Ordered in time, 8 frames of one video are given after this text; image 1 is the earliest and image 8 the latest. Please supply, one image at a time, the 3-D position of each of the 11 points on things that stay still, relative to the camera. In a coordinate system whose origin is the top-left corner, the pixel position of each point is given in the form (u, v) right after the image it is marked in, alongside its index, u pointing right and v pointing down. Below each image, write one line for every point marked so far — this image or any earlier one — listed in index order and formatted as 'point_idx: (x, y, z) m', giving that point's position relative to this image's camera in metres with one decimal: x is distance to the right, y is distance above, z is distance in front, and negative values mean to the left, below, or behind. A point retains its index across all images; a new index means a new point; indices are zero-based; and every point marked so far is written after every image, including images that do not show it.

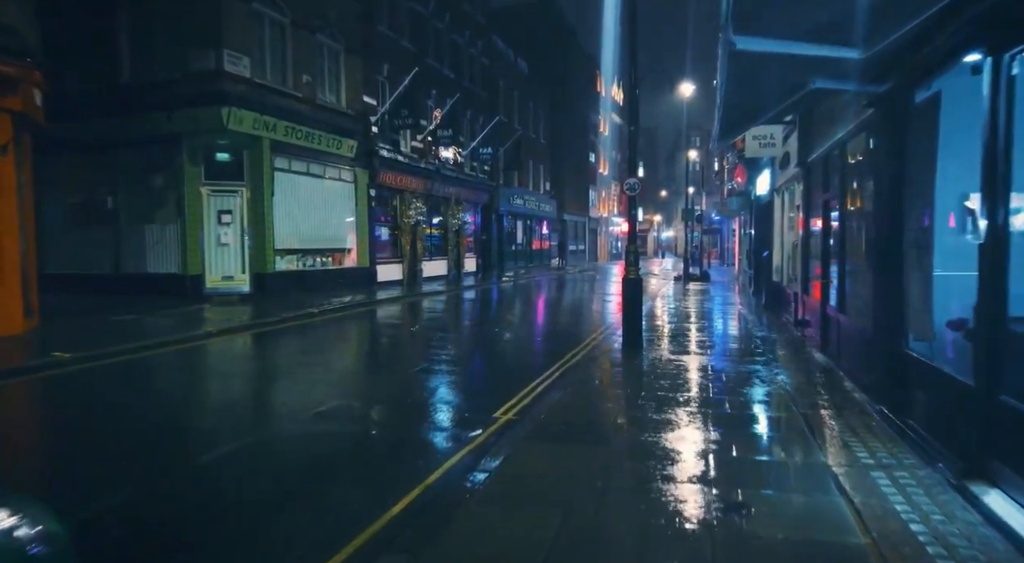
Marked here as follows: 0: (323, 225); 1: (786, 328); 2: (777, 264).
0: (-5.5, +1.6, +18.4) m
1: (+5.5, -0.9, +13.1) m
2: (+6.6, +0.5, +16.1) m
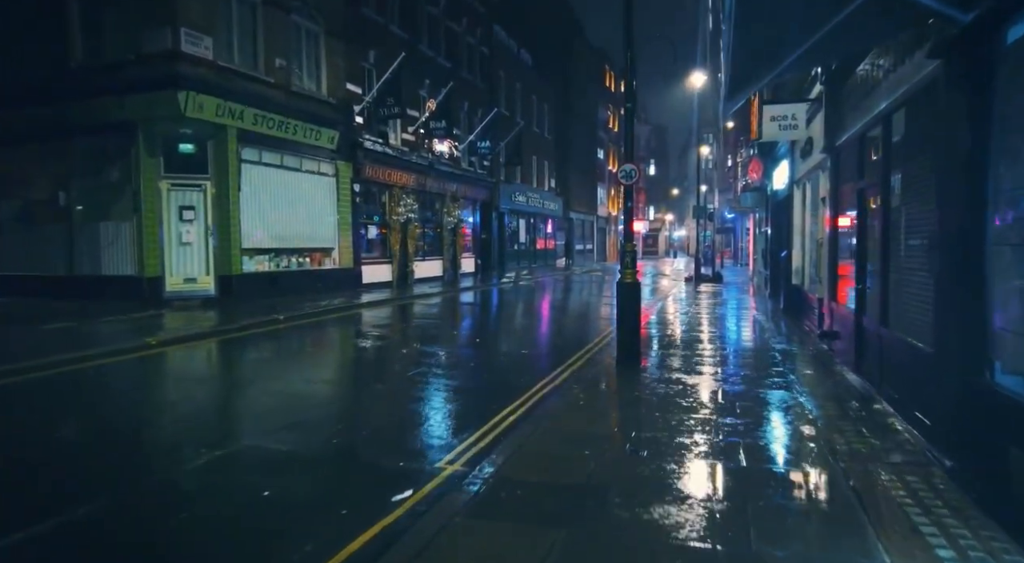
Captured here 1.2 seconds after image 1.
0: (-5.7, +1.6, +17.0) m
1: (+5.3, -1.0, +11.5) m
2: (+6.3, +0.4, +14.4) m
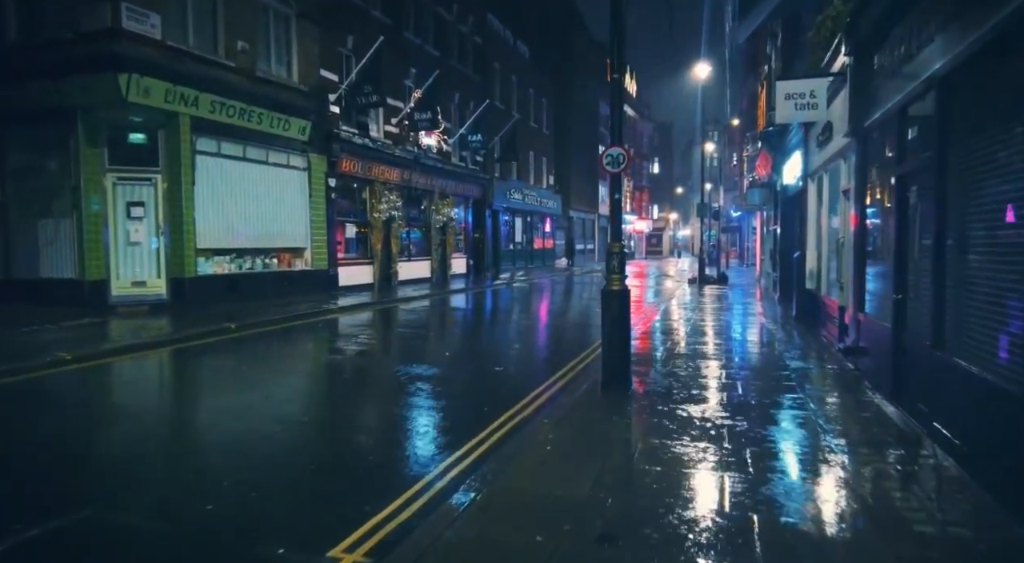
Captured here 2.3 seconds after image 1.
0: (-6.0, +1.5, +15.6) m
1: (+4.9, -1.1, +10.1) m
2: (+6.0, +0.3, +13.0) m
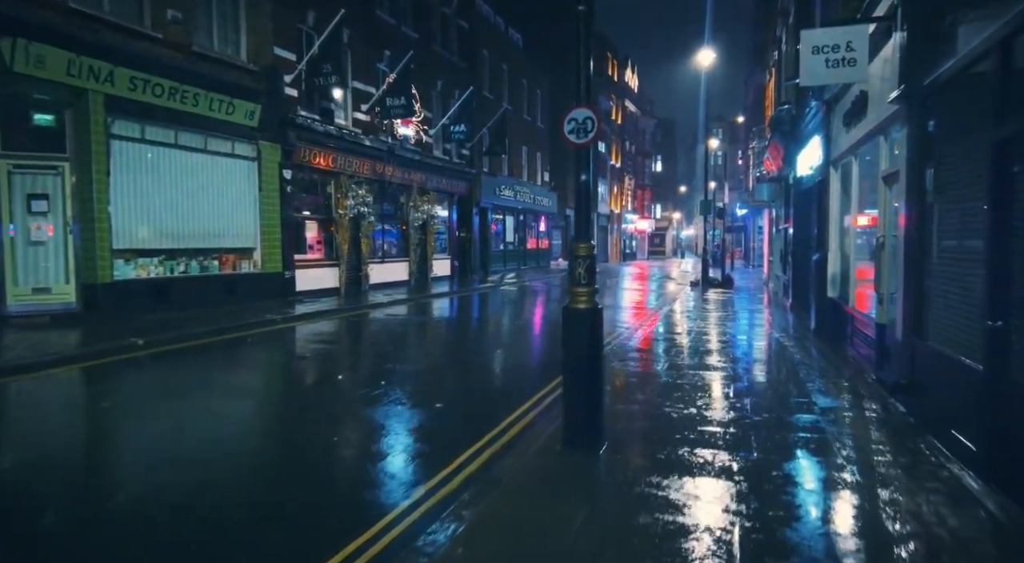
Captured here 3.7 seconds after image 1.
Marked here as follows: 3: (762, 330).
0: (-6.5, +1.4, +13.7) m
1: (+4.3, -1.2, +8.1) m
2: (+5.4, +0.2, +11.0) m
3: (+5.5, -1.1, +14.2) m
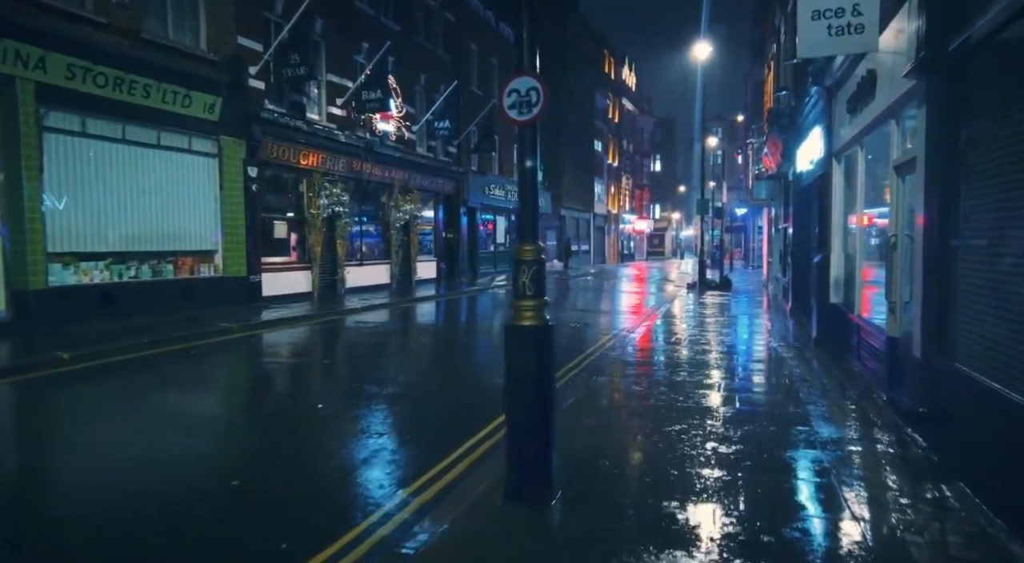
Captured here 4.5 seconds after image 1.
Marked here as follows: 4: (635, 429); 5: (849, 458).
0: (-7.0, +1.3, +12.7) m
1: (+3.9, -1.2, +7.1) m
2: (+5.0, +0.1, +10.0) m
3: (+5.0, -1.1, +13.2) m
4: (+1.2, -1.4, +6.3) m
5: (+2.7, -1.4, +5.2) m
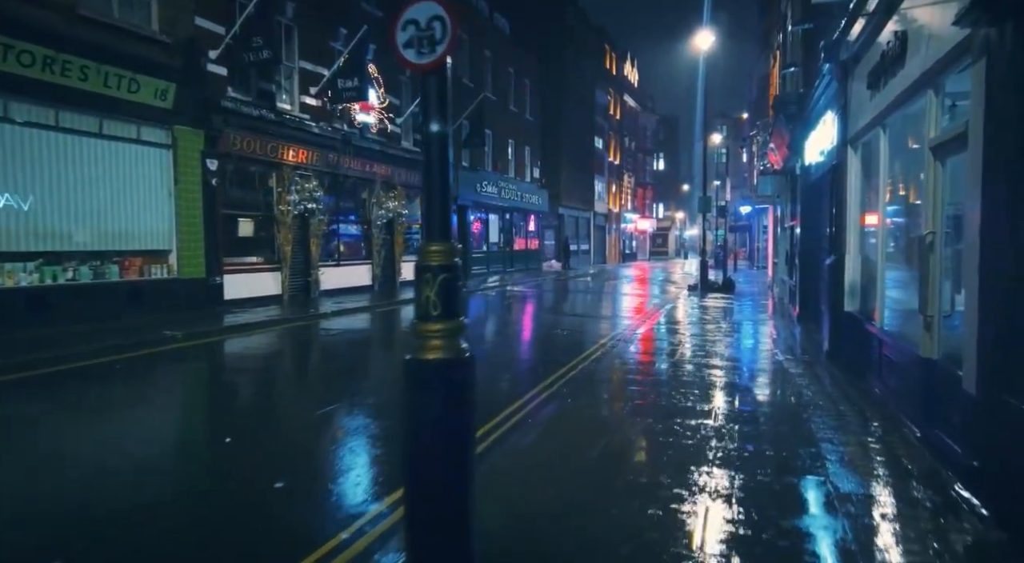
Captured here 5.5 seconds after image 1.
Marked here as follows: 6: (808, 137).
0: (-7.4, +1.2, +11.6) m
1: (+3.4, -1.3, +5.8) m
2: (+4.6, +0.1, +8.7) m
3: (+4.6, -1.2, +12.0) m
4: (+0.8, -1.5, +5.0) m
5: (+2.3, -1.4, +4.0) m
6: (+5.9, +2.9, +12.8) m
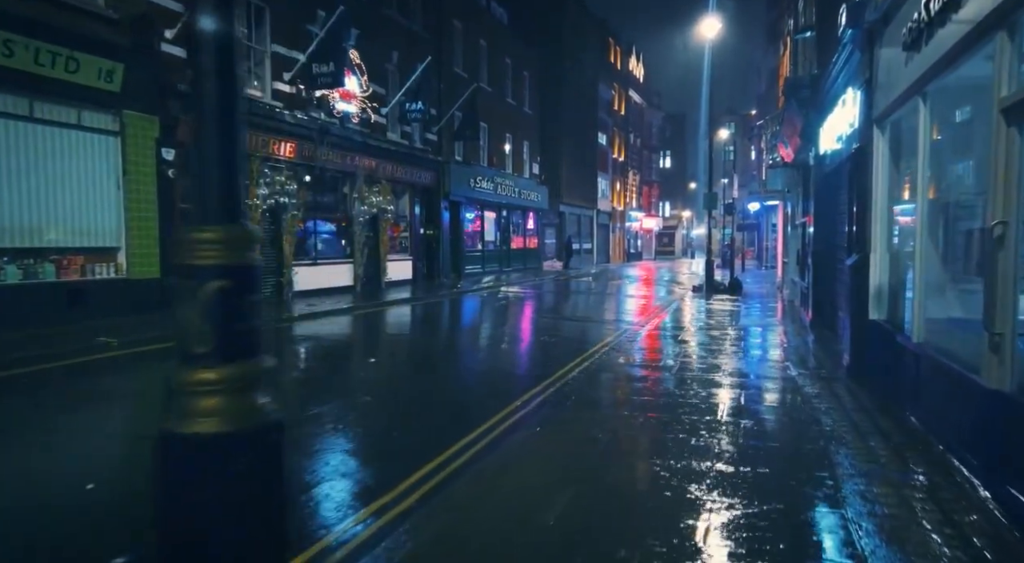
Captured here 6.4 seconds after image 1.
0: (-7.7, +1.2, +10.4) m
1: (+3.0, -1.4, +4.5) m
2: (+4.2, 0.0, +7.4) m
3: (+4.3, -1.2, +10.7) m
4: (+0.4, -1.5, +3.8) m
5: (+1.9, -1.5, +2.7) m
6: (+5.5, +2.8, +11.5) m
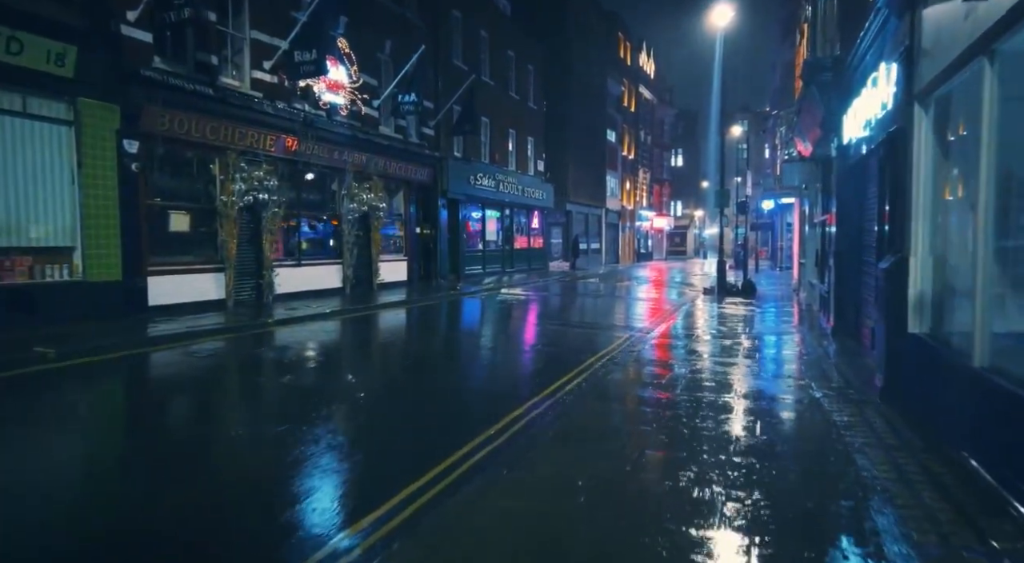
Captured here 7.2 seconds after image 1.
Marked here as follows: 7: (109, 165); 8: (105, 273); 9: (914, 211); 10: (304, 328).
0: (-7.9, +1.2, +9.5) m
1: (+2.7, -1.4, +3.4) m
2: (+4.0, 0.0, +6.3) m
3: (+4.1, -1.3, +9.5) m
4: (0.0, -1.6, +2.7) m
5: (+1.5, -1.5, +1.6) m
6: (+5.4, +2.8, +10.3) m
7: (-7.0, +2.0, +11.2) m
8: (-7.1, +0.2, +11.1) m
9: (+4.0, +0.7, +6.4) m
10: (-4.5, -1.0, +13.2) m
